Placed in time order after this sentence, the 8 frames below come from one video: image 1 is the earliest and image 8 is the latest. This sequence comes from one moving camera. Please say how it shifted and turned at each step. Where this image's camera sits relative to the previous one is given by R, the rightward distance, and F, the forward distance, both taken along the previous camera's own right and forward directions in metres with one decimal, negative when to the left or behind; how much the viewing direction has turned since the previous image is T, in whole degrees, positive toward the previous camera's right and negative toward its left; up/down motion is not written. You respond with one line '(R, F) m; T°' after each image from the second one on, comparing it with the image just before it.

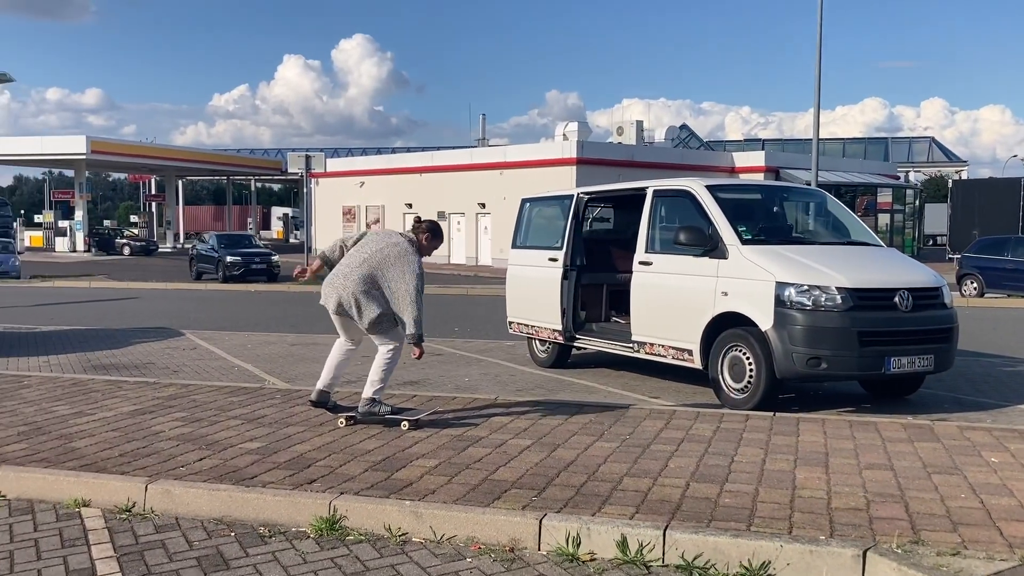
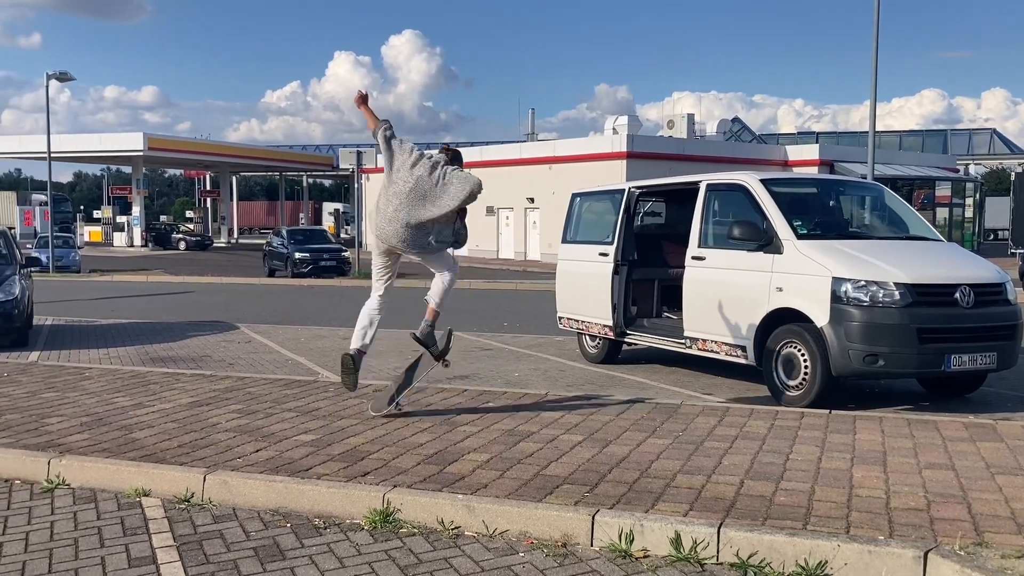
(0.0, 0.0) m; -3°
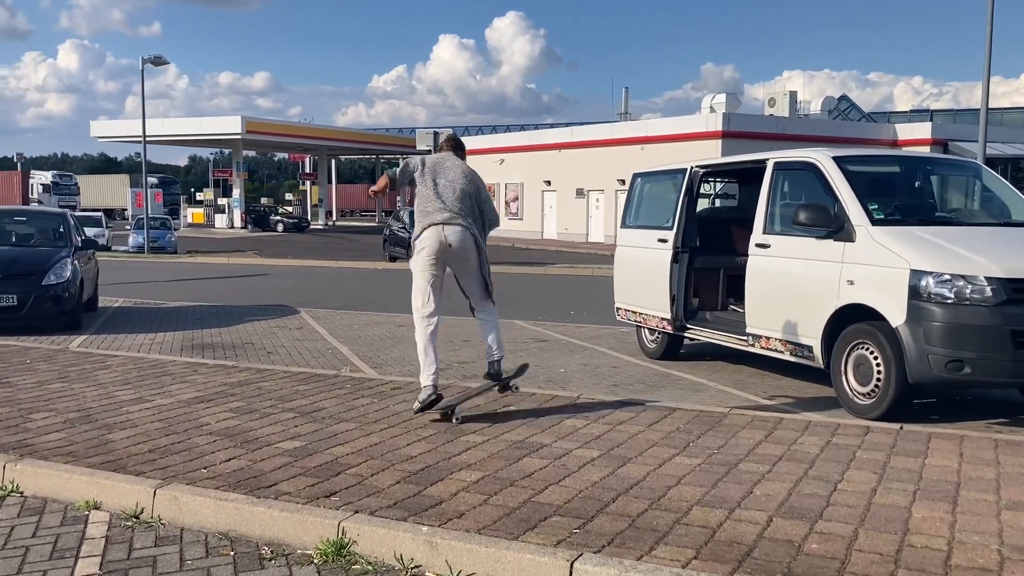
(+0.5, +0.7) m; -6°
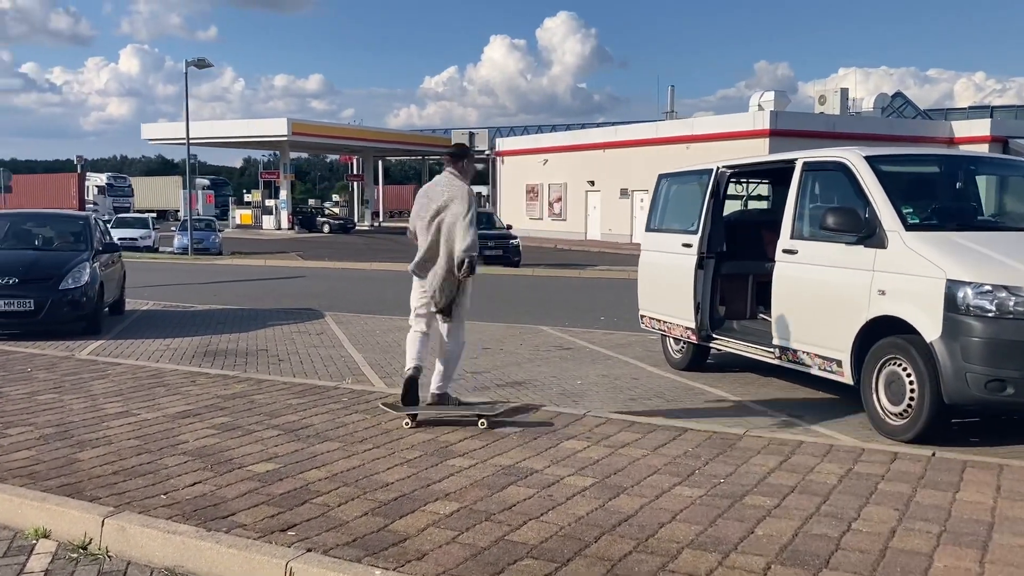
(+0.3, +0.4) m; -3°
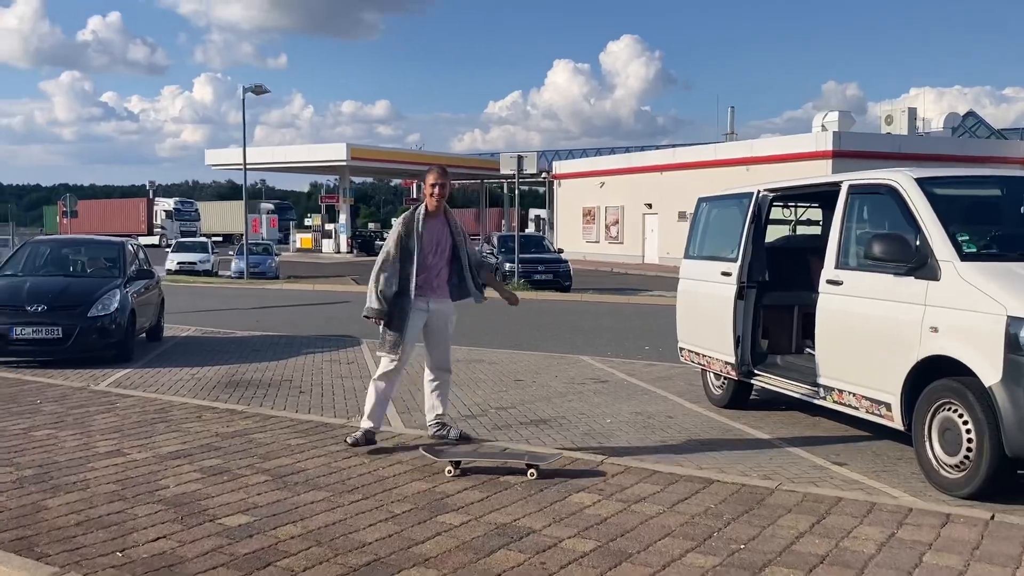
(+0.3, +0.5) m; -4°
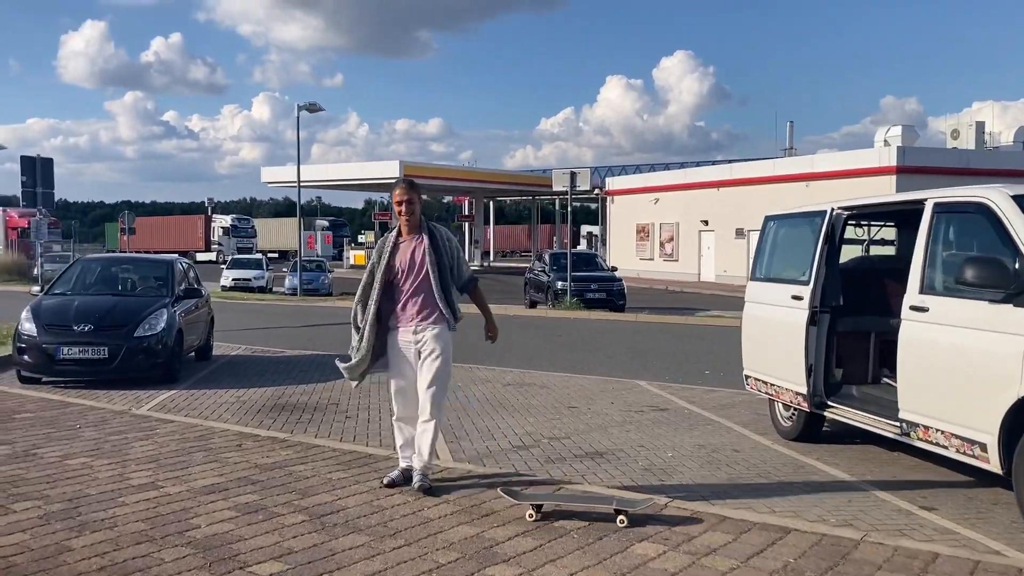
(0.0, +0.4) m; -3°
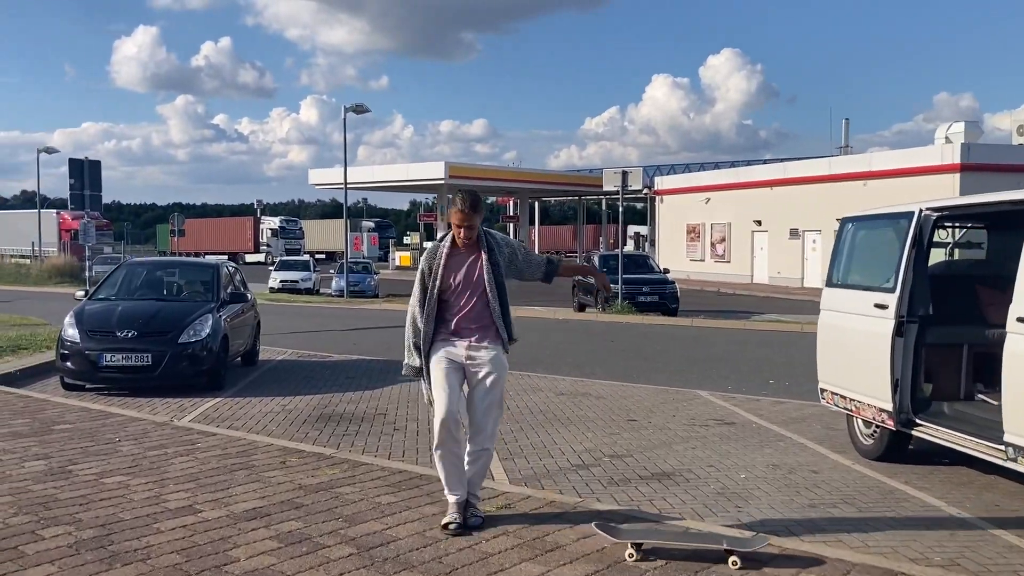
(-0.1, +0.5) m; -3°
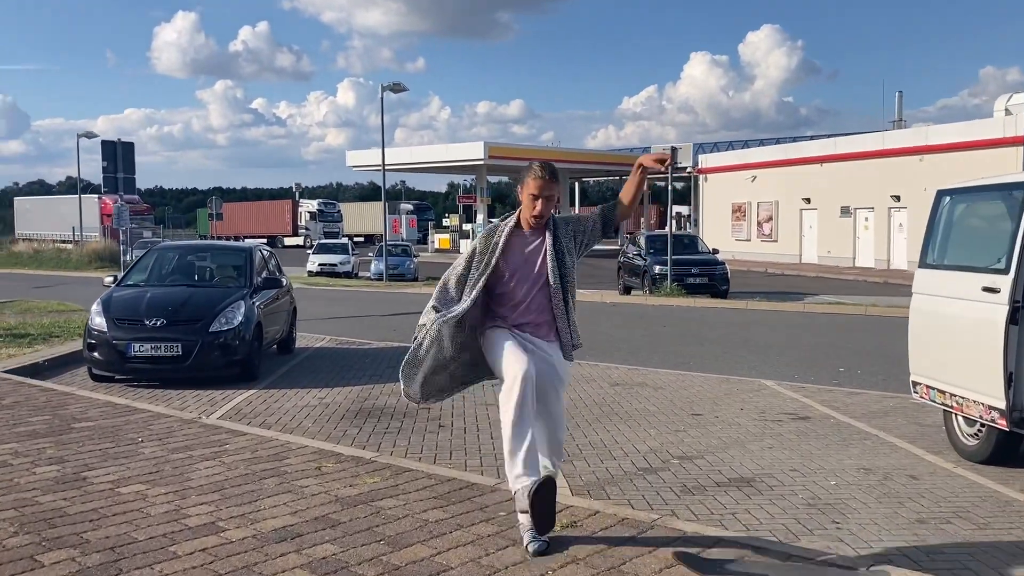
(-0.1, +0.7) m; -2°
